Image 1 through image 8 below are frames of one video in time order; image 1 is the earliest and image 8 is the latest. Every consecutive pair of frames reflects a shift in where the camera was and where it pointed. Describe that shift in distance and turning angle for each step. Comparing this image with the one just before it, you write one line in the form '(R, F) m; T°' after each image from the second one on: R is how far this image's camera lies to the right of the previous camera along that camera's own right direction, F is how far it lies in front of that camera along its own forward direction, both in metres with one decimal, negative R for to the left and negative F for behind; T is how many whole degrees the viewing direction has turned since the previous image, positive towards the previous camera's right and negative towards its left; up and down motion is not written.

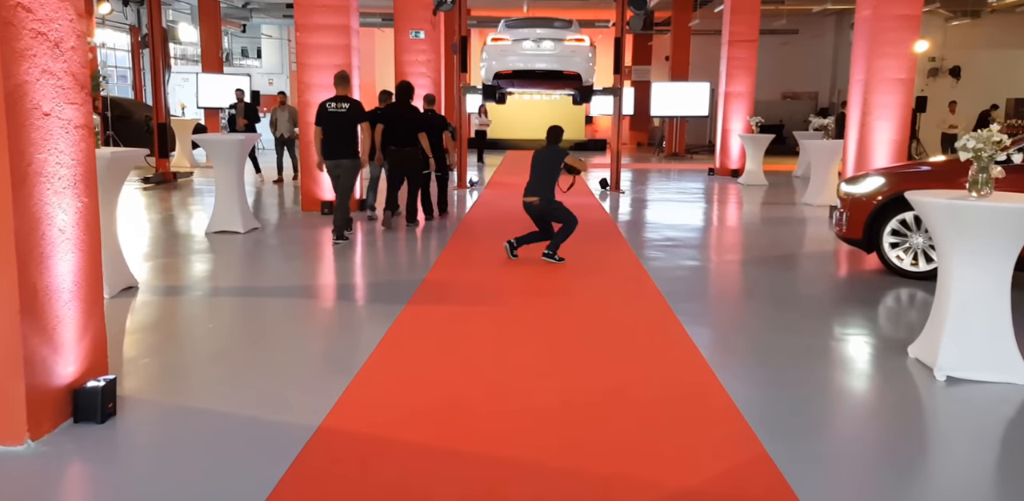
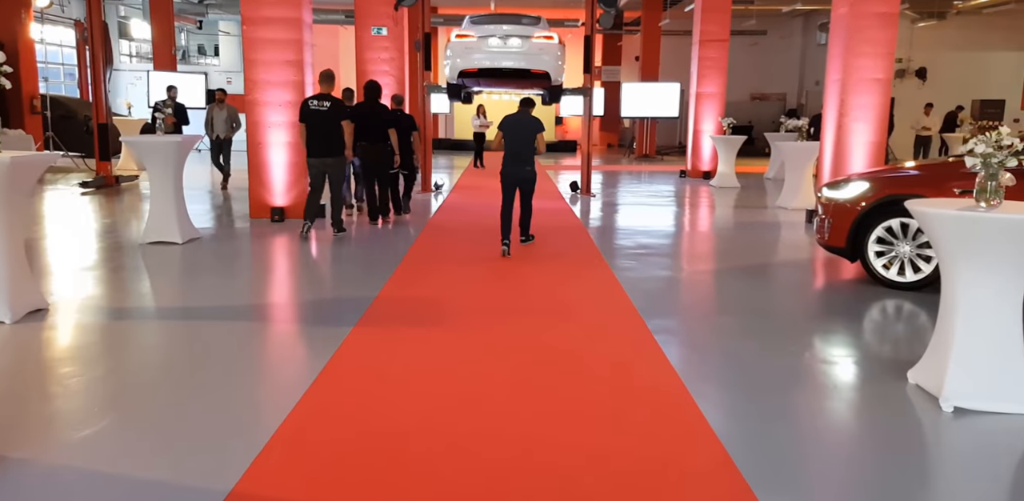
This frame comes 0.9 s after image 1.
(0.0, +0.4) m; +2°
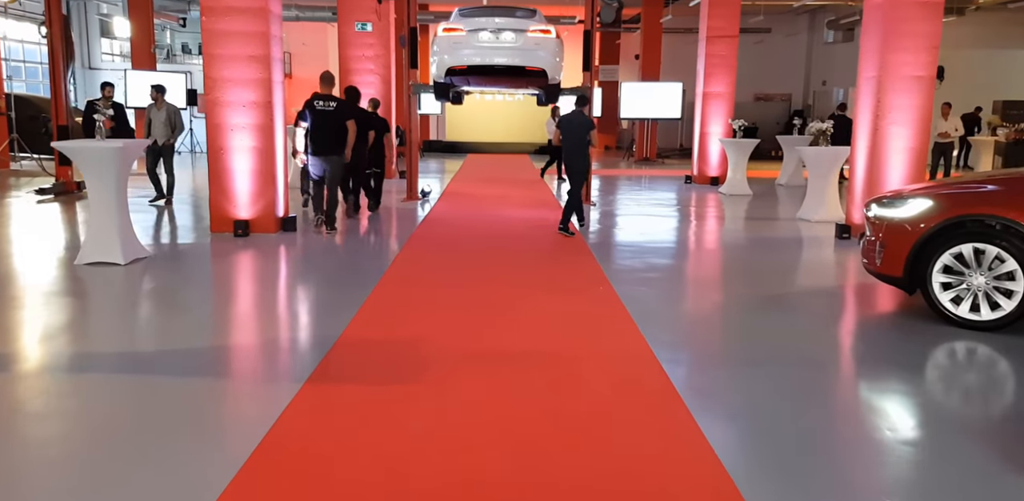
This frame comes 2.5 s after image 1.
(0.0, +0.9) m; 0°
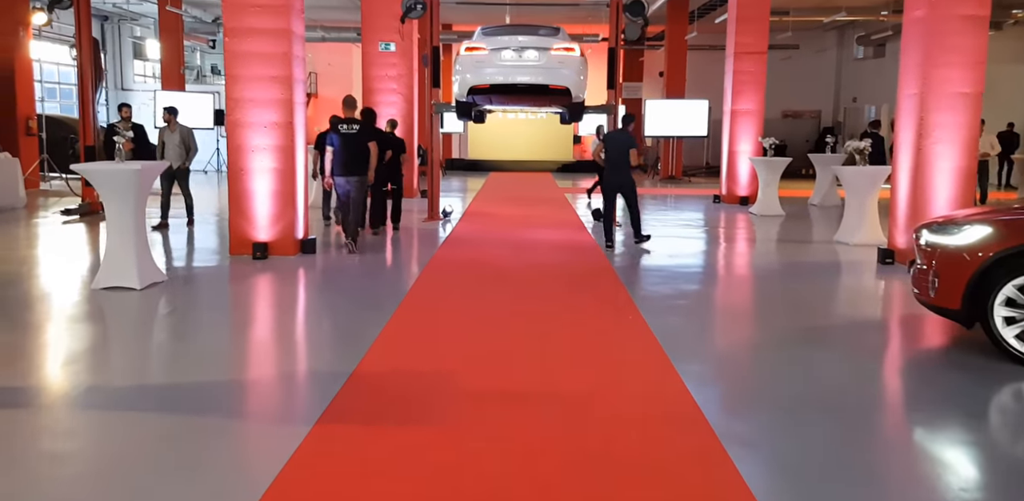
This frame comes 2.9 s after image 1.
(0.0, +0.2) m; -2°
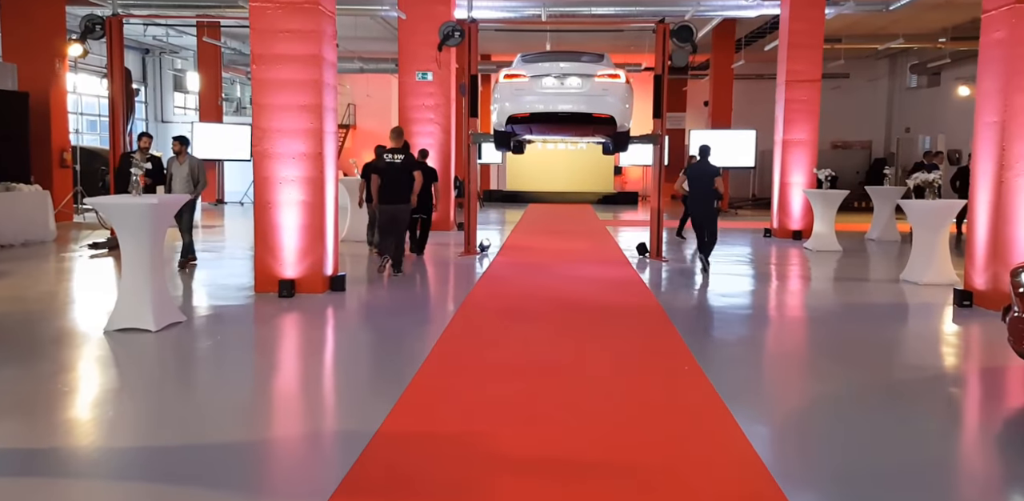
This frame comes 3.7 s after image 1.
(0.0, +0.5) m; -3°
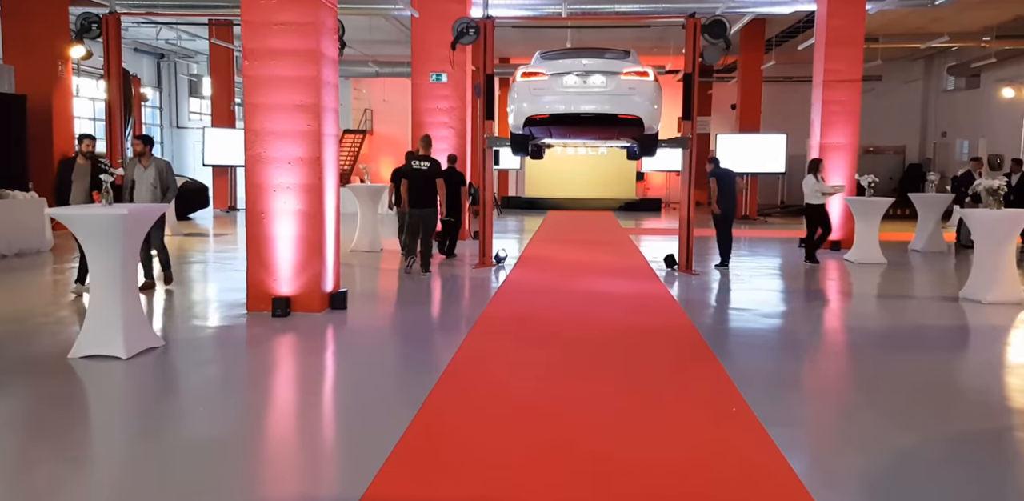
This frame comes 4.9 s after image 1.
(0.0, +0.7) m; -1°
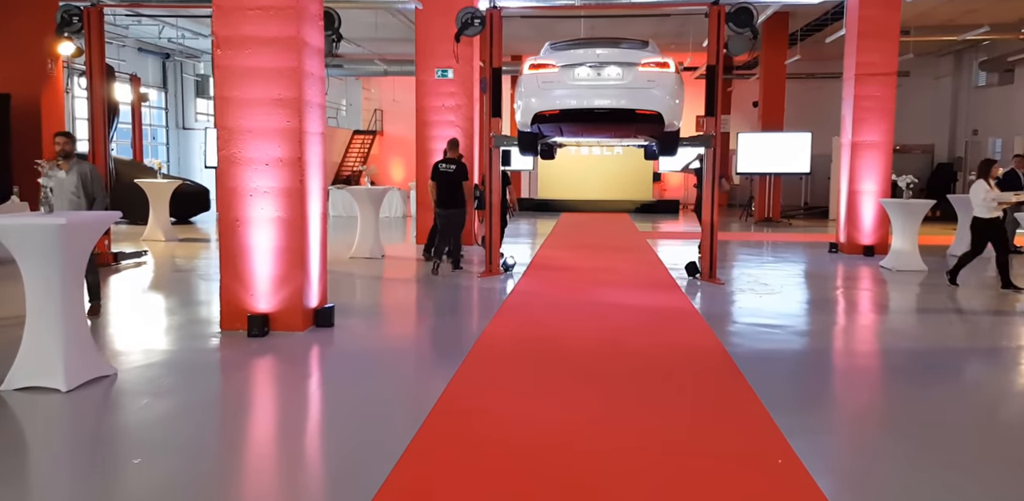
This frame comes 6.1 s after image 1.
(+0.1, +0.7) m; -1°
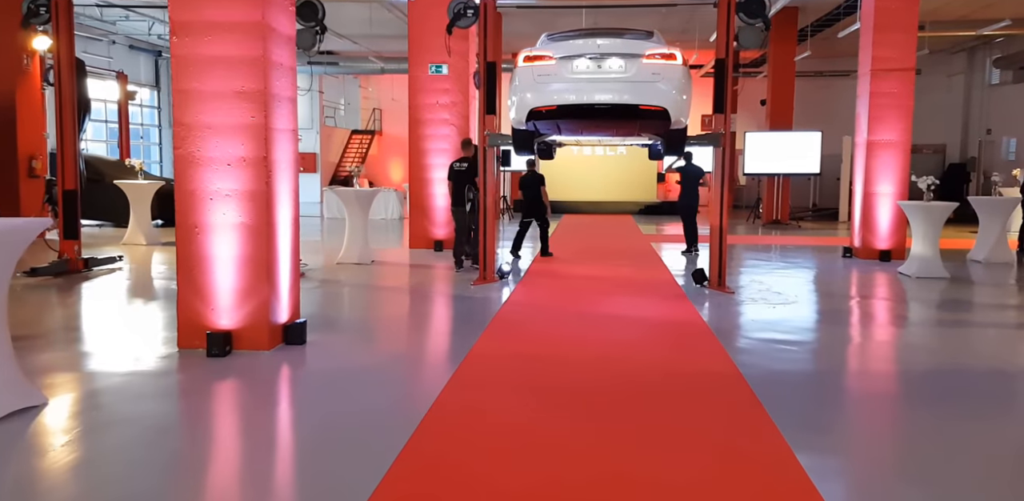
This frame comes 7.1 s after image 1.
(+0.1, +0.5) m; 0°
